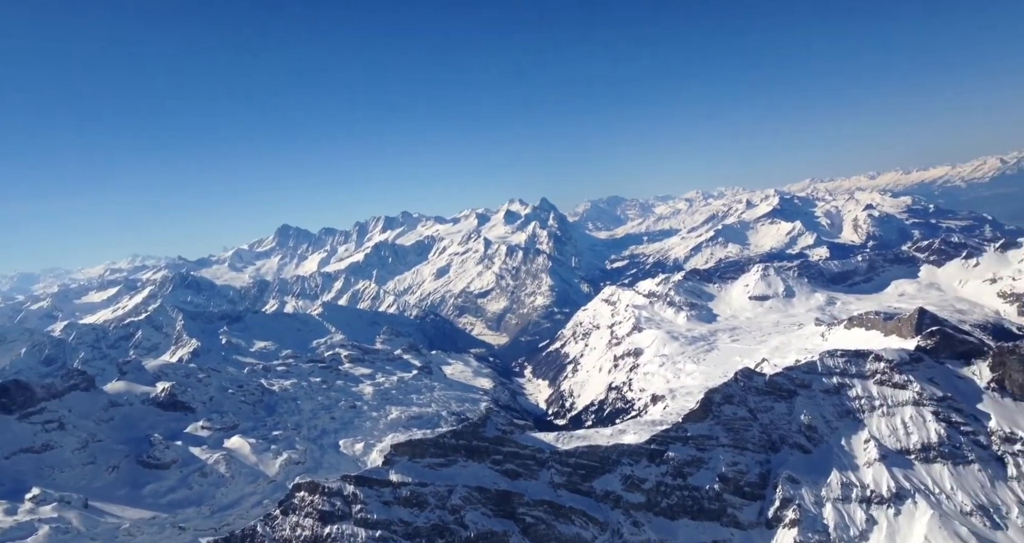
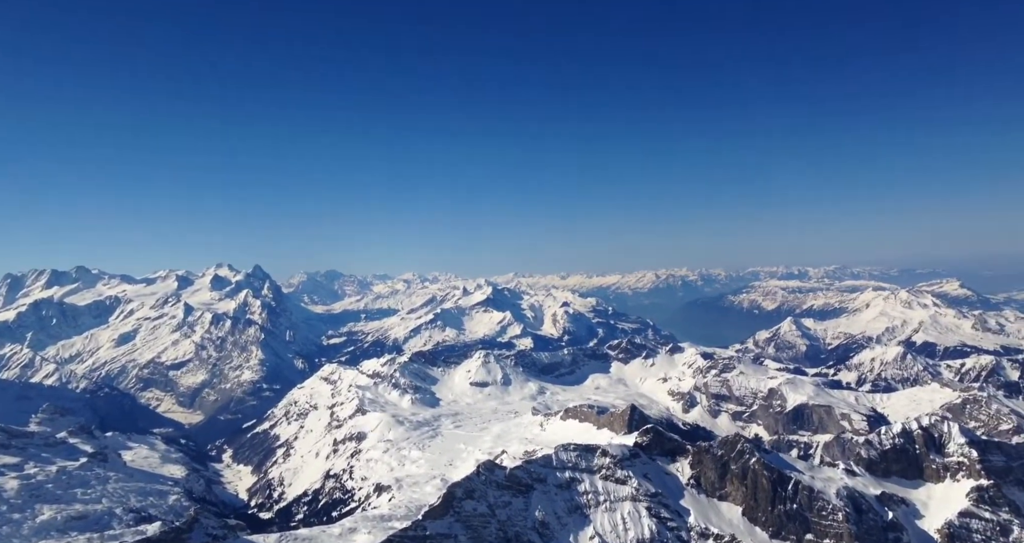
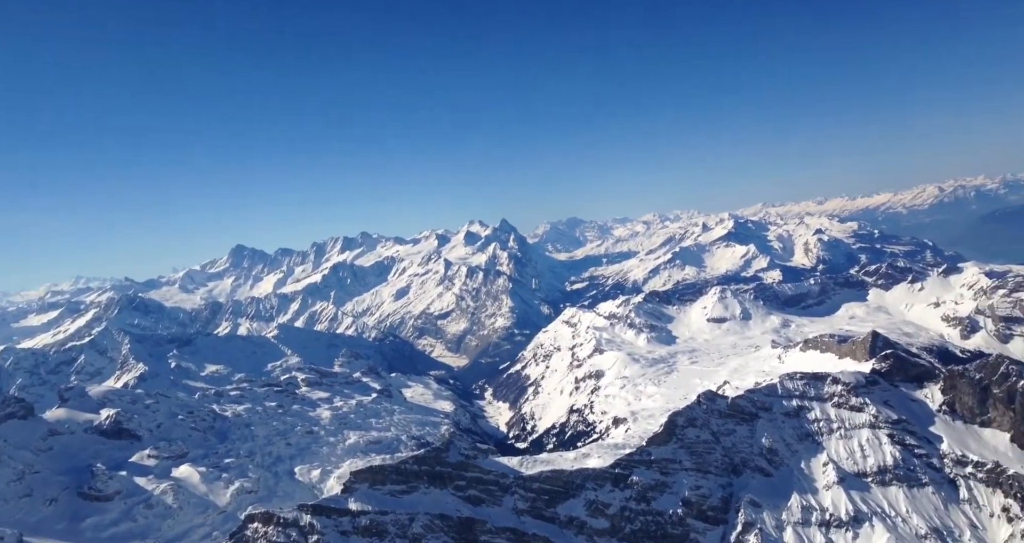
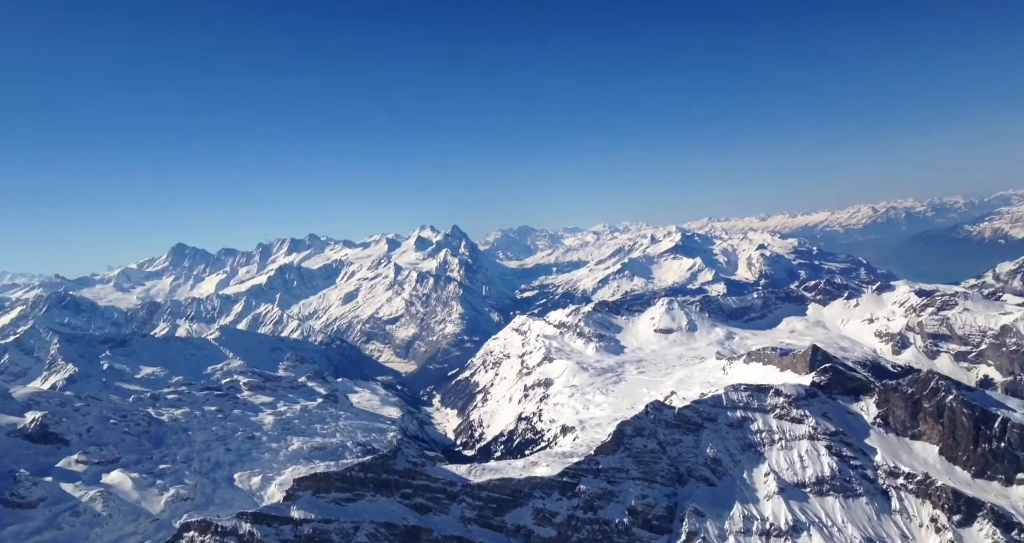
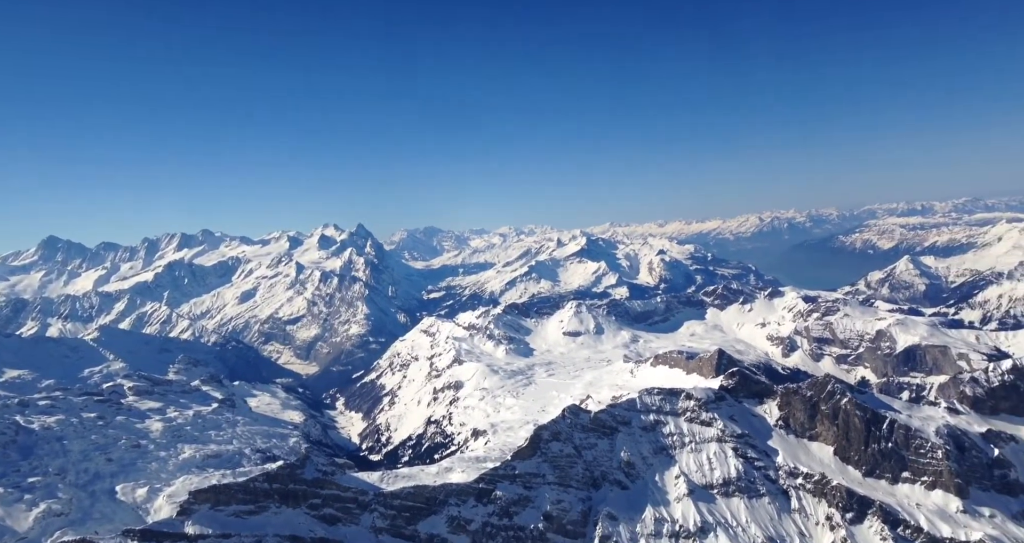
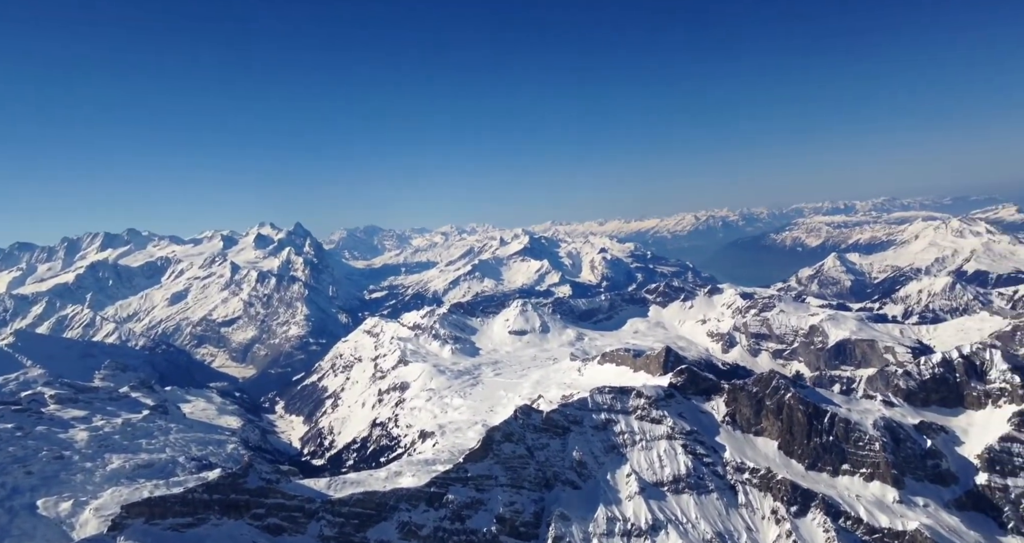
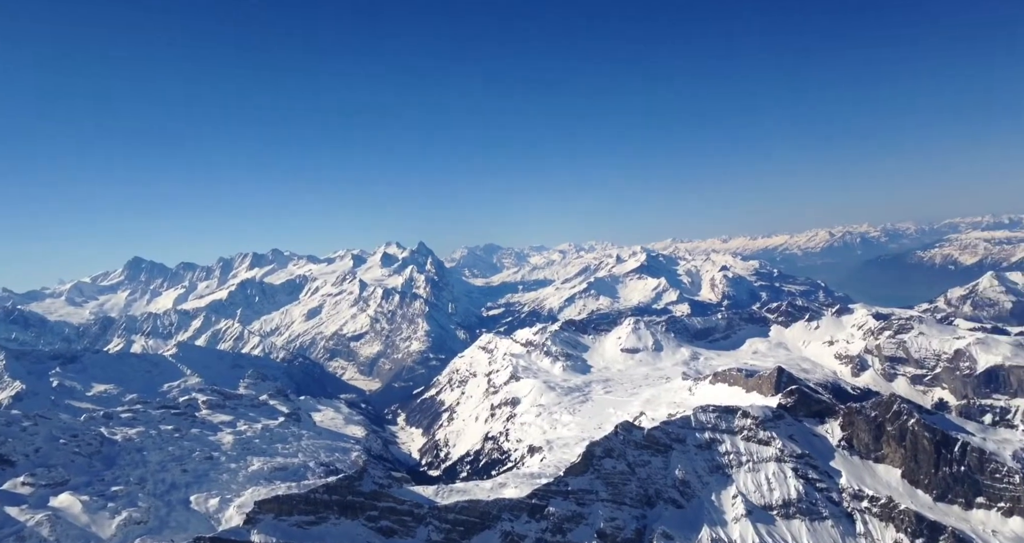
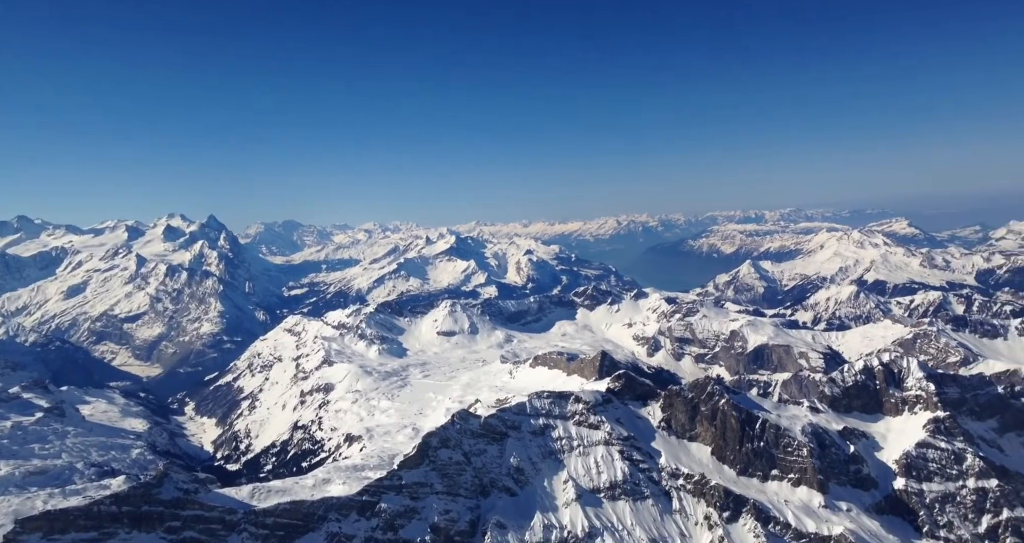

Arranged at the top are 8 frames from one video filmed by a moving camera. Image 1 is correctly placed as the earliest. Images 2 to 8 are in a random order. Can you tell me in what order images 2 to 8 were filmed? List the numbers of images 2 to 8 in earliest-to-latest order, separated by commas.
3, 4, 7, 5, 6, 2, 8
